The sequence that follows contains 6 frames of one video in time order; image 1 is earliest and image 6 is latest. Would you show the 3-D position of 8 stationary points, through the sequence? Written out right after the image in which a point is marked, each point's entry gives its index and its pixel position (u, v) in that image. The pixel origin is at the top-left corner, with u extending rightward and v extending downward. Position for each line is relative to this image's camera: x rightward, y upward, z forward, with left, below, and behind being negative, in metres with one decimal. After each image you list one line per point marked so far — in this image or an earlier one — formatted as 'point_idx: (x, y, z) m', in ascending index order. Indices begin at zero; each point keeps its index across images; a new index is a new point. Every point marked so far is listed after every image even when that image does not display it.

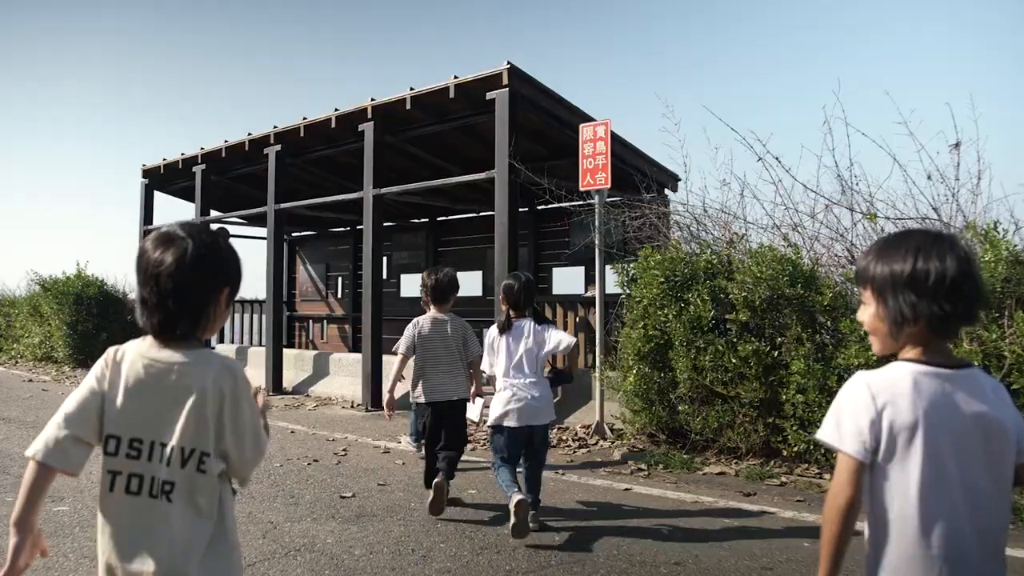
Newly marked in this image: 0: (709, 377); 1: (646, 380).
0: (+1.7, -0.8, +6.5) m
1: (+1.2, -0.8, +7.0) m
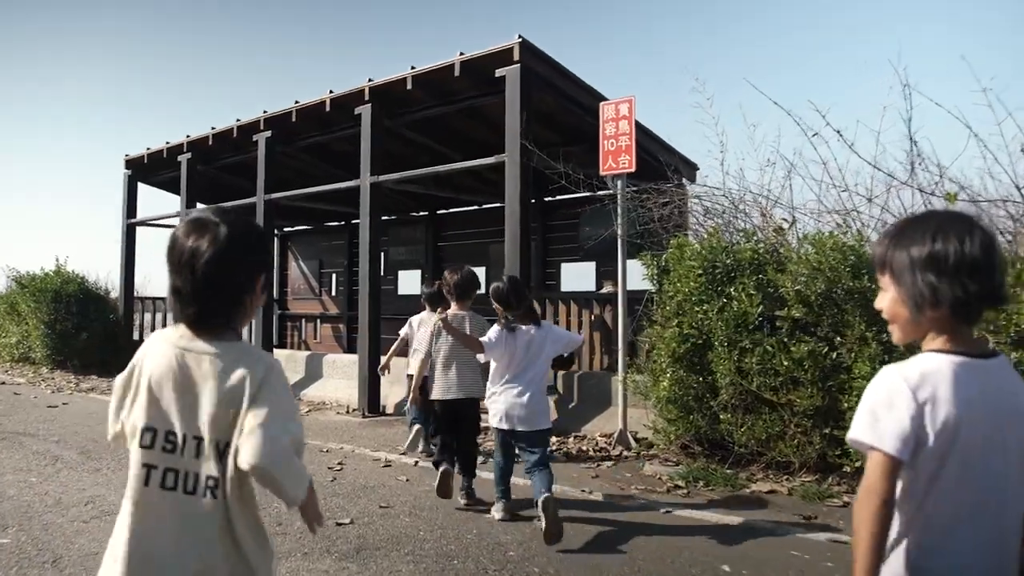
0: (+1.8, -0.7, +5.7) m
1: (+1.4, -0.8, +6.2) m
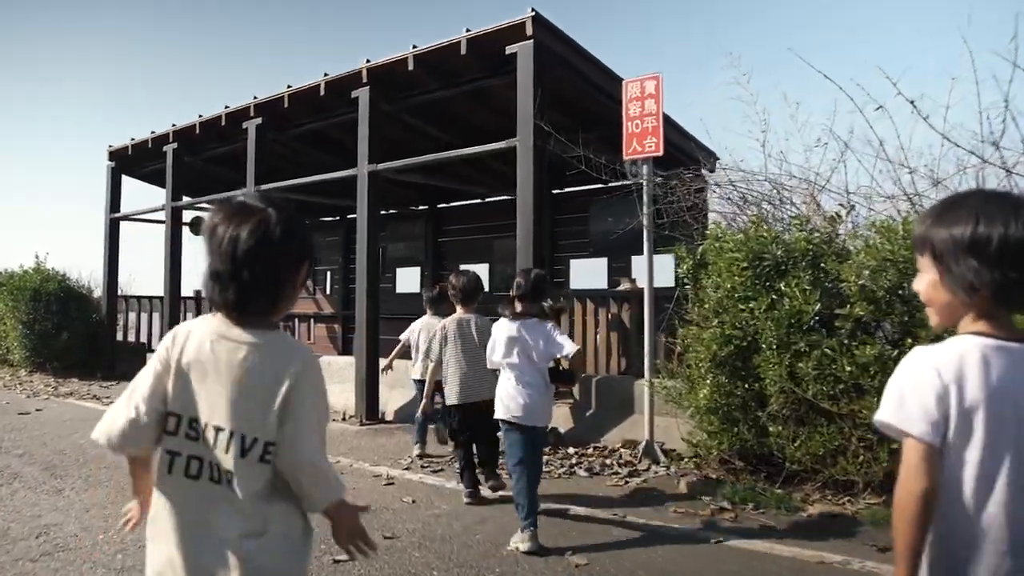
0: (+1.9, -0.7, +5.0) m
1: (+1.5, -0.7, +5.5) m
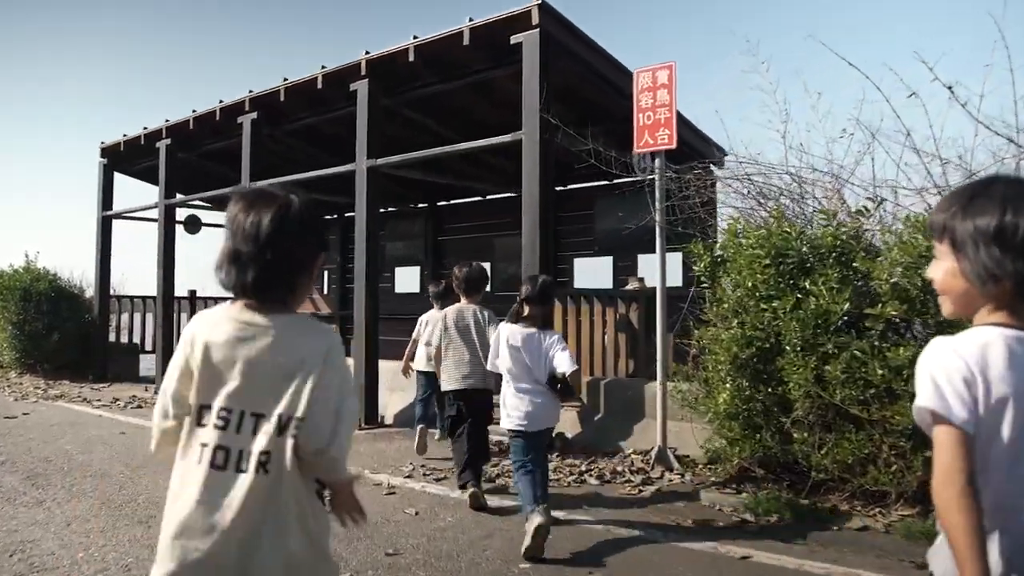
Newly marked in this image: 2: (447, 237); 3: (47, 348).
0: (+2.0, -0.7, +4.7) m
1: (+1.5, -0.7, +5.2) m
2: (-1.0, +0.8, +12.3) m
3: (-8.4, -1.1, +13.9) m
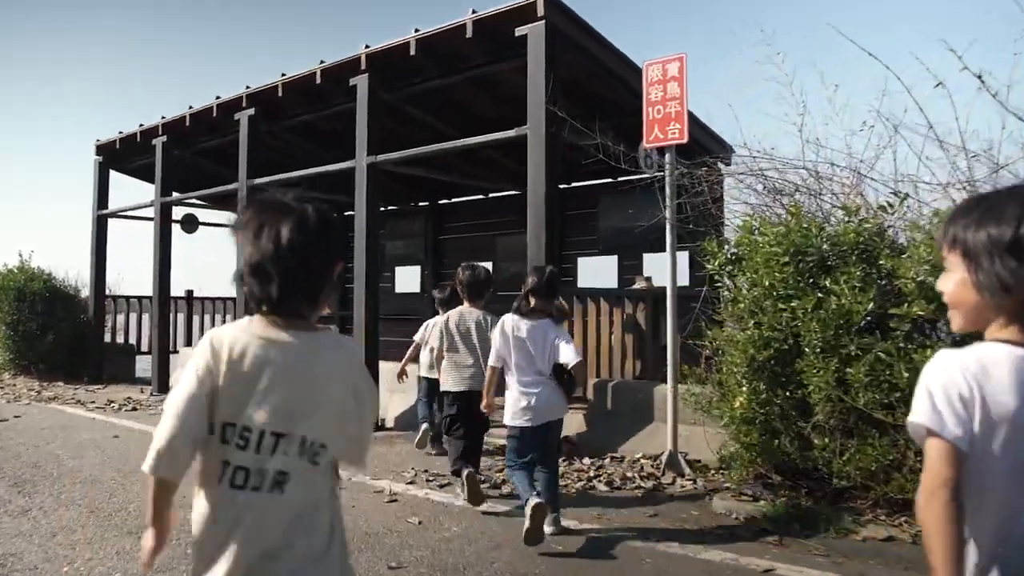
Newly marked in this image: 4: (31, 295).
0: (+2.1, -0.7, +4.5) m
1: (+1.6, -0.7, +5.0) m
2: (-1.0, +0.8, +12.1) m
3: (-8.4, -1.1, +13.7) m
4: (-8.7, -0.1, +13.9) m
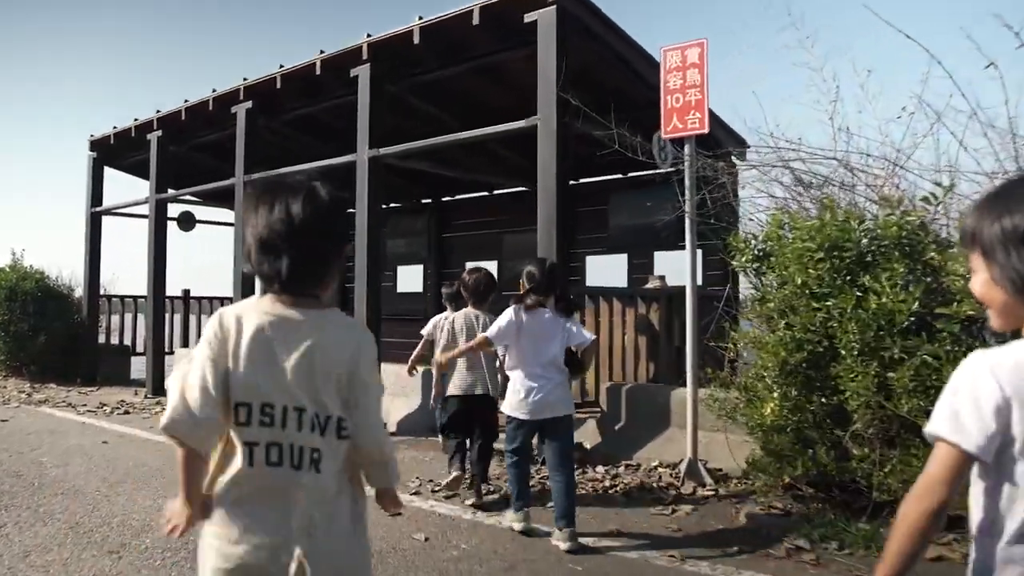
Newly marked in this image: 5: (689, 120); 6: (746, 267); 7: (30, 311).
0: (+2.1, -0.6, +4.2) m
1: (+1.7, -0.7, +4.6) m
2: (-0.9, +0.8, +11.8) m
3: (-8.3, -1.1, +13.4) m
4: (-8.6, -0.1, +13.5) m
5: (+1.4, +1.3, +6.0) m
6: (+1.5, +0.2, +5.1) m
7: (-8.5, -0.4, +13.5) m
